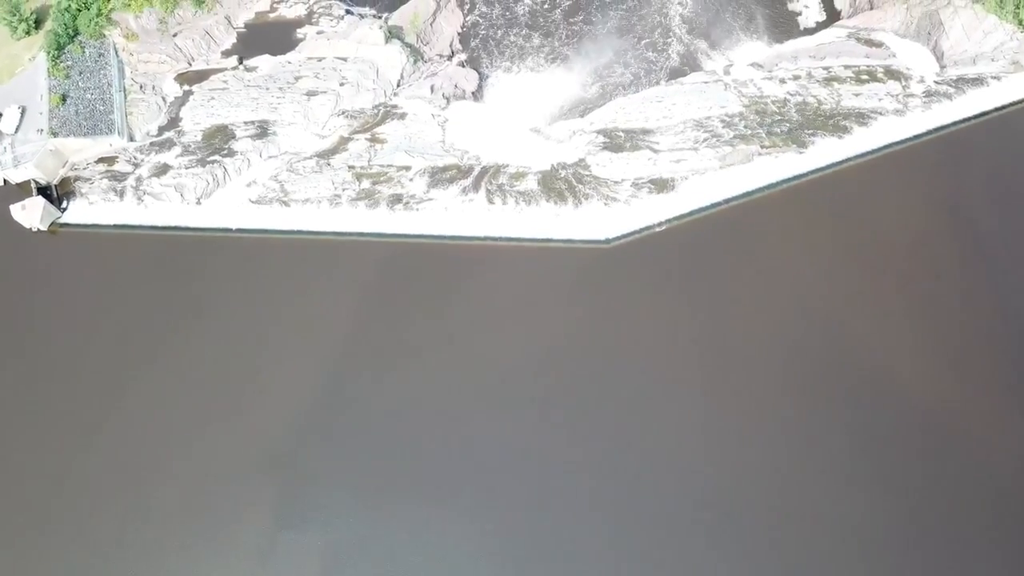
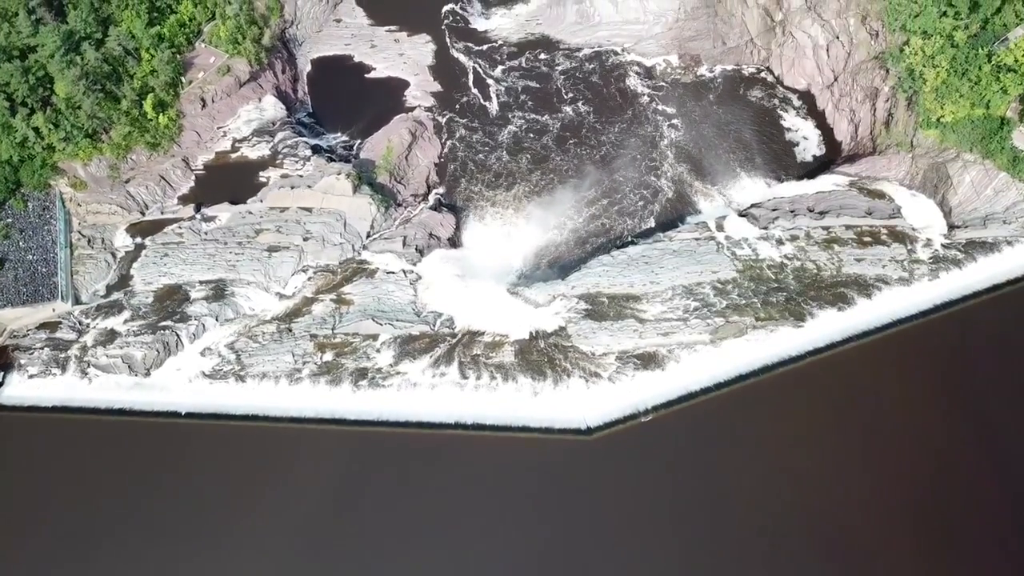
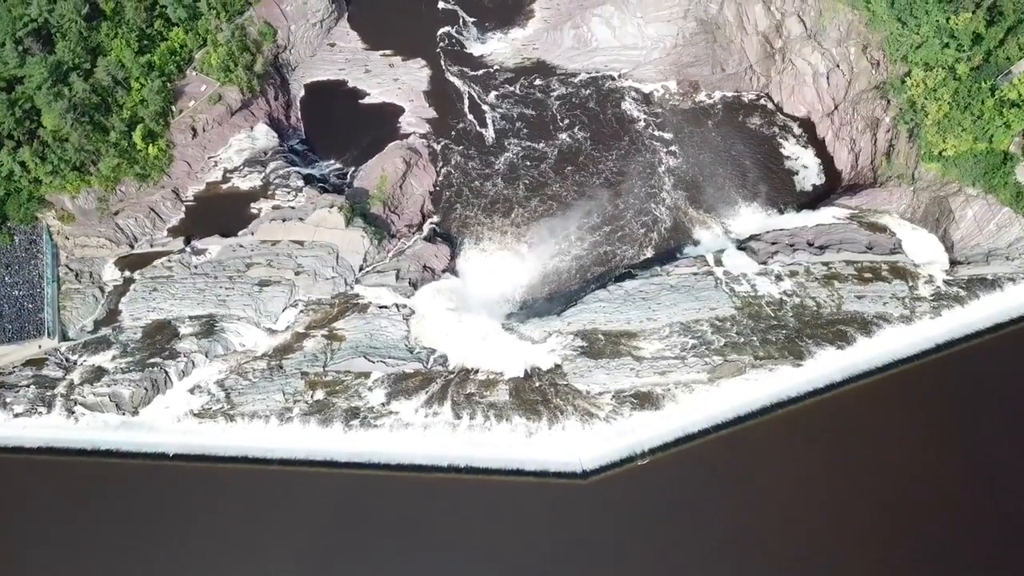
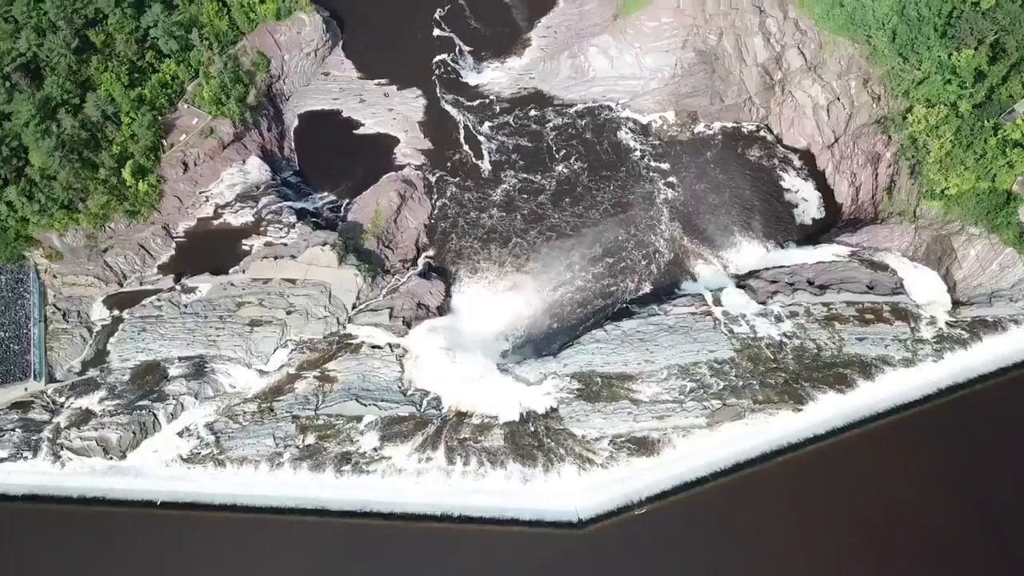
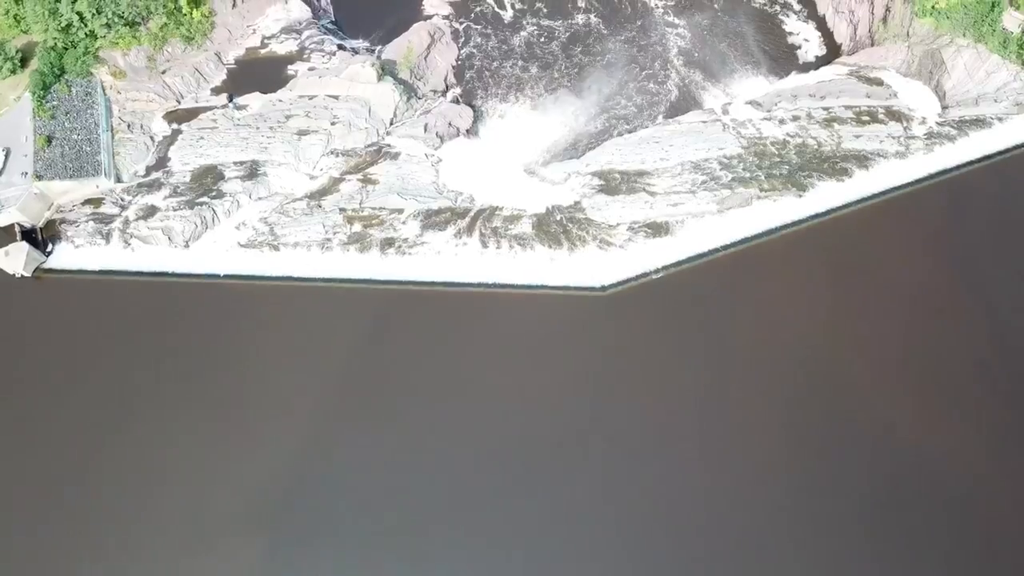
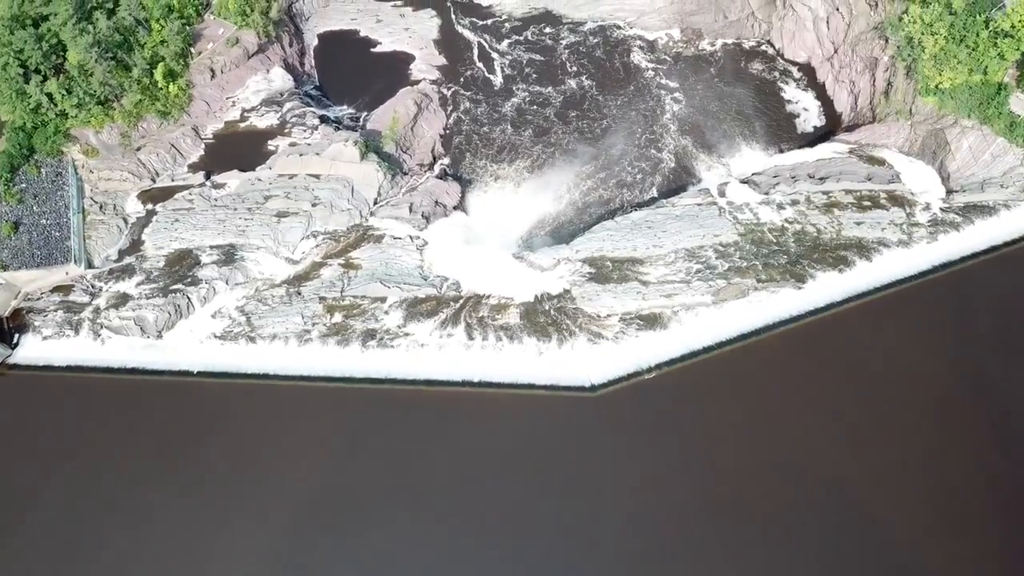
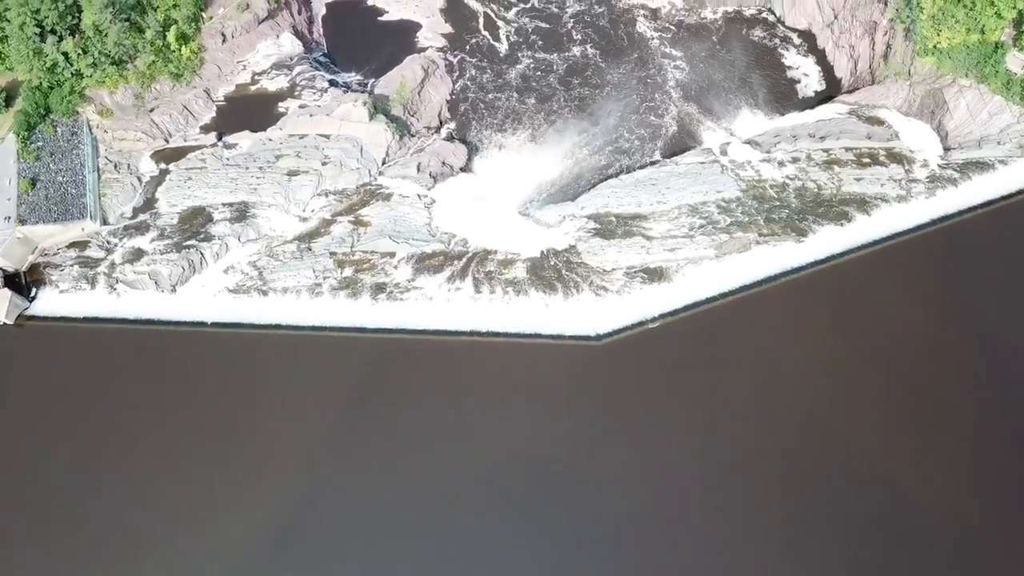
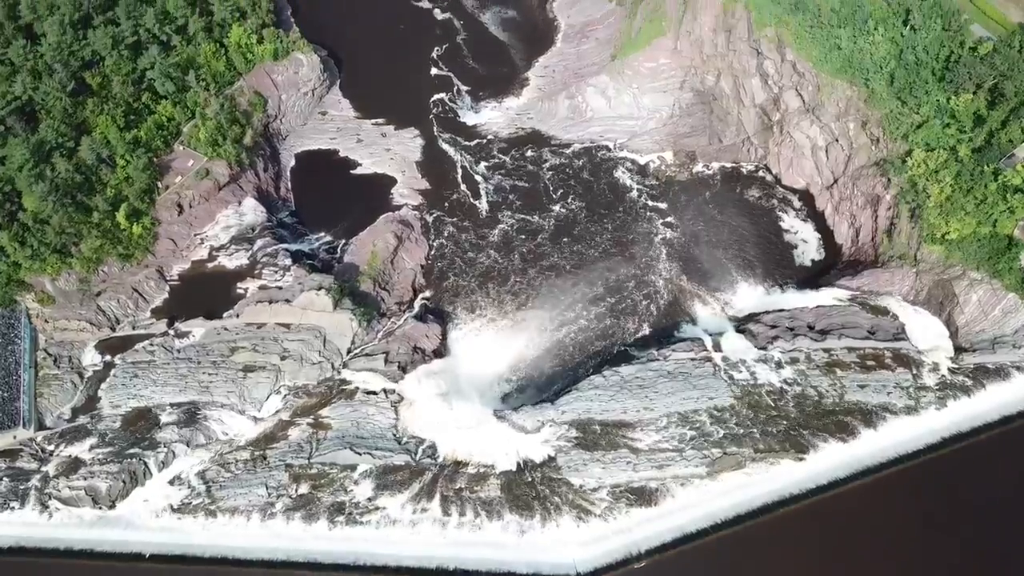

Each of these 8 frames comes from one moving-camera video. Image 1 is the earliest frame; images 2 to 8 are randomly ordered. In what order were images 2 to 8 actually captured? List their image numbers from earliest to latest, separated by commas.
5, 7, 6, 2, 3, 4, 8
